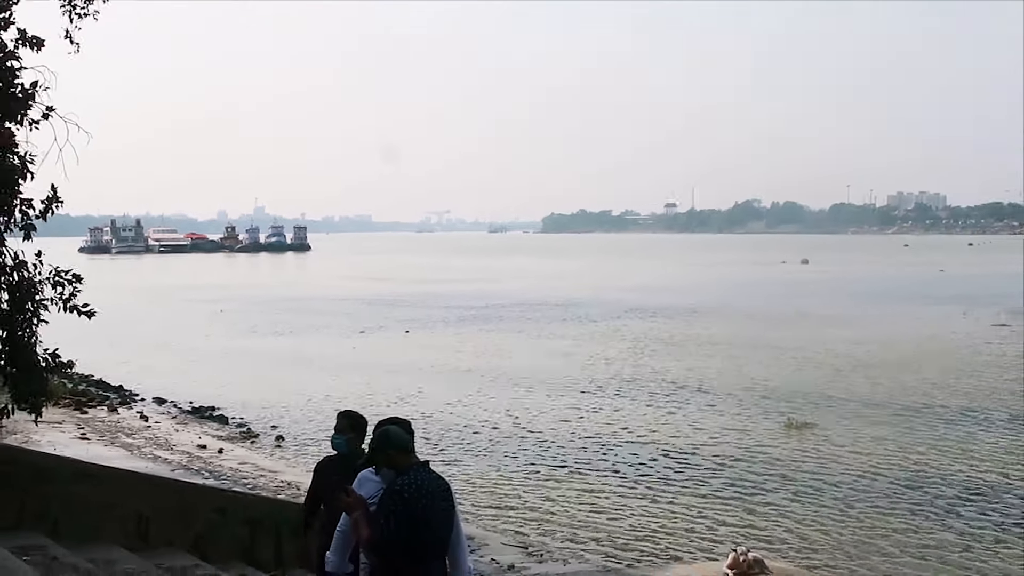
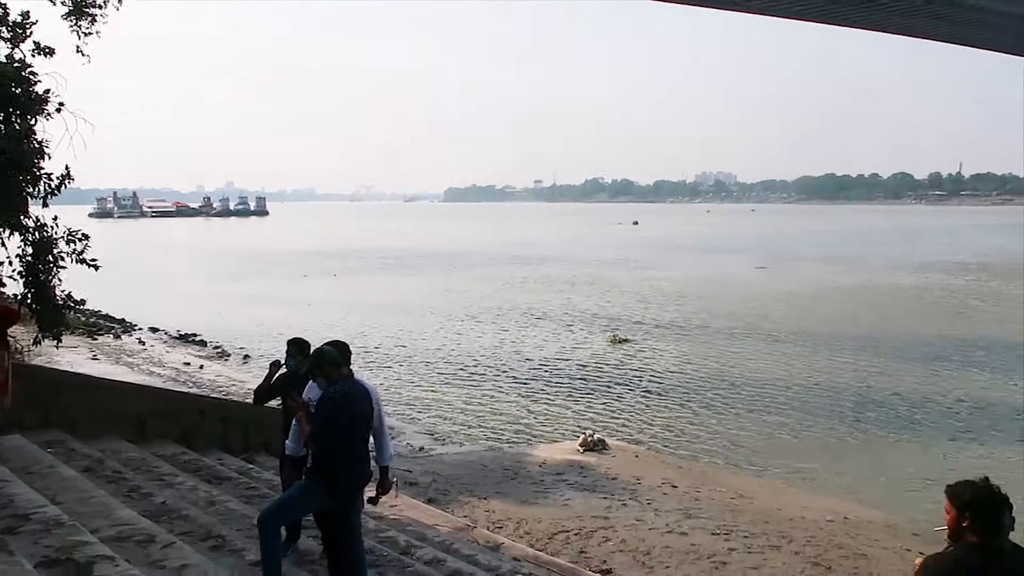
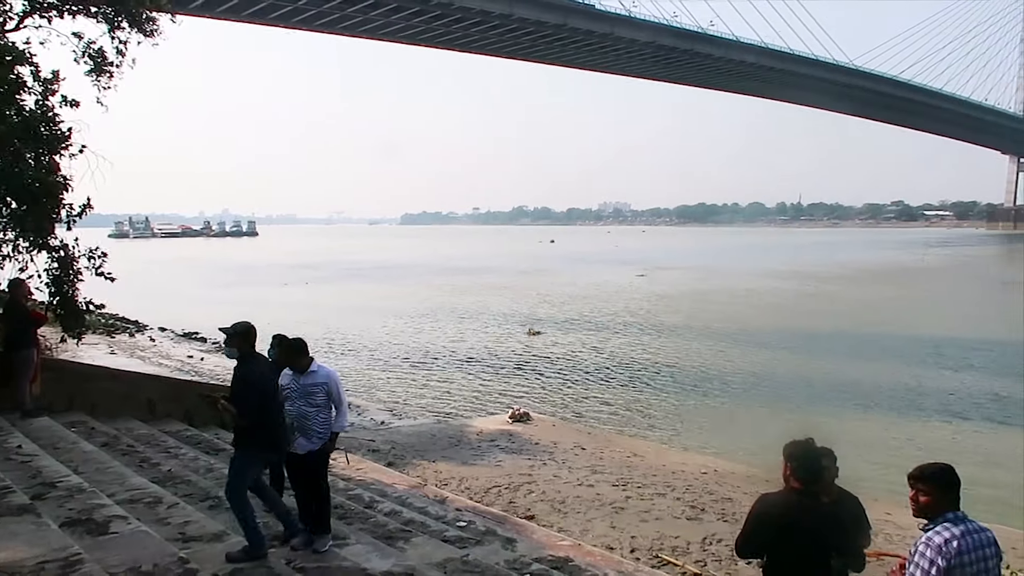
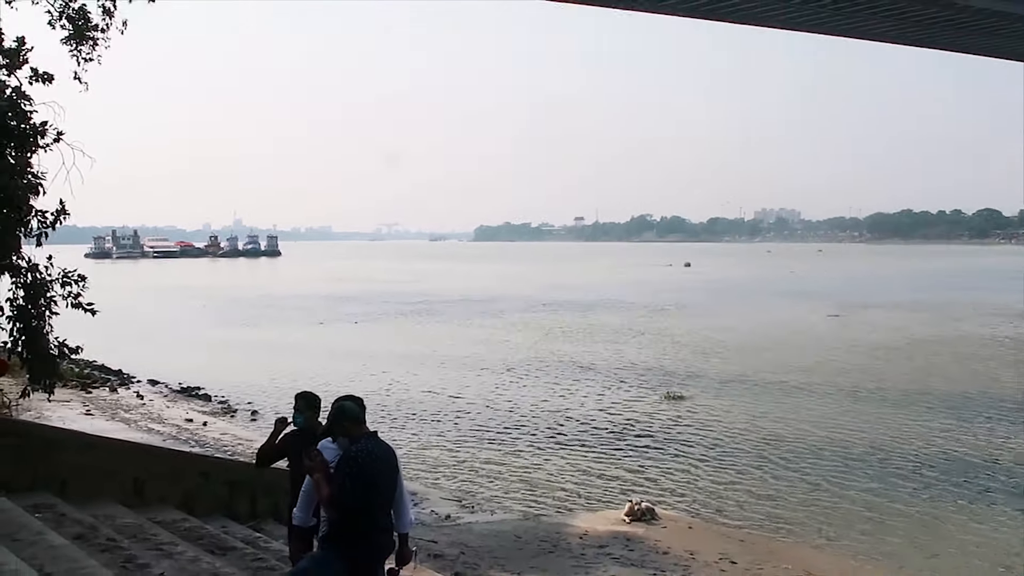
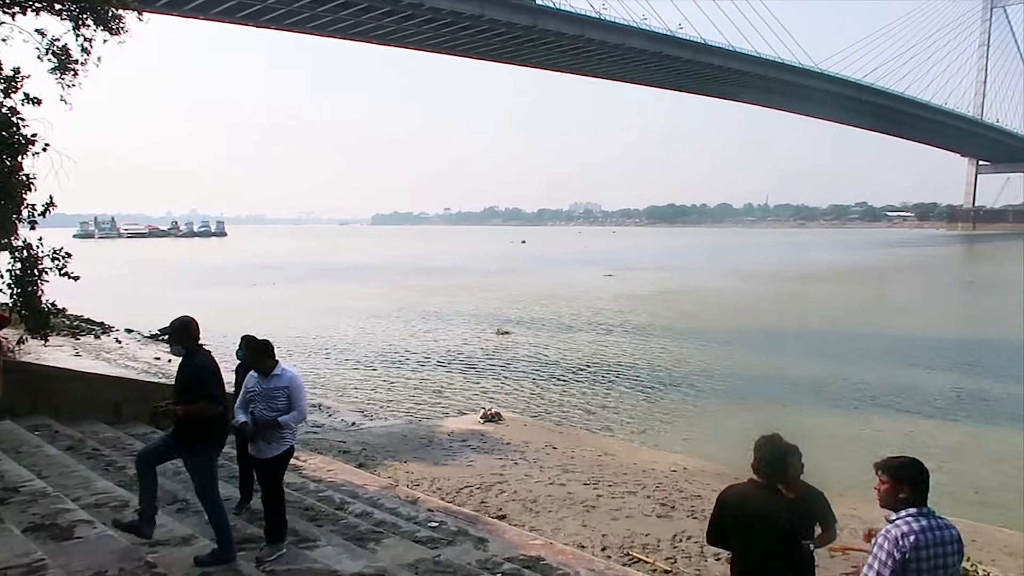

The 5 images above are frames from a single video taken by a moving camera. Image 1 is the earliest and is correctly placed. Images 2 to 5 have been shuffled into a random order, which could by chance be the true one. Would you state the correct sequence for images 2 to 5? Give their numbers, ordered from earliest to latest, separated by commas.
4, 2, 3, 5
